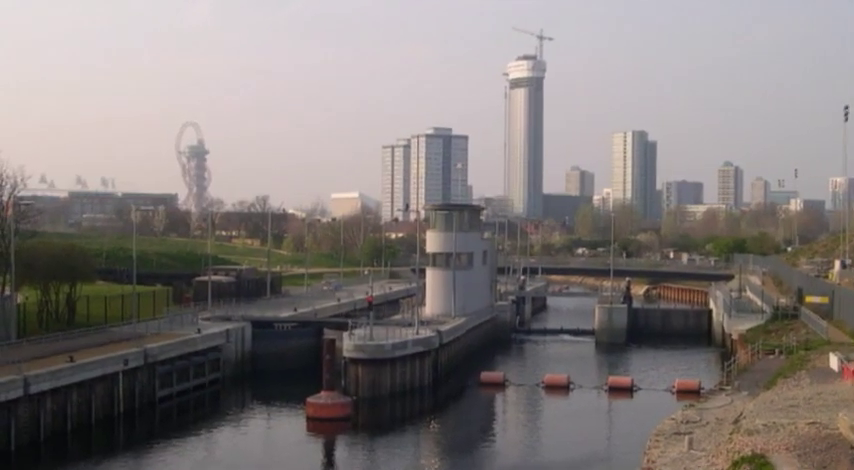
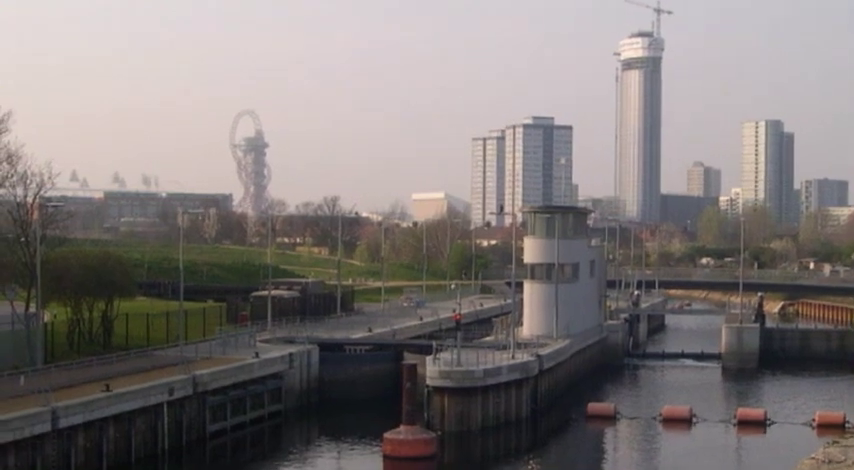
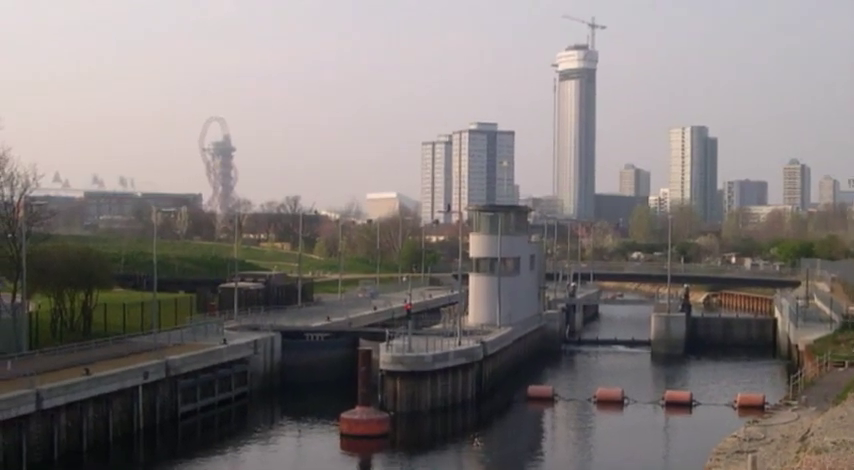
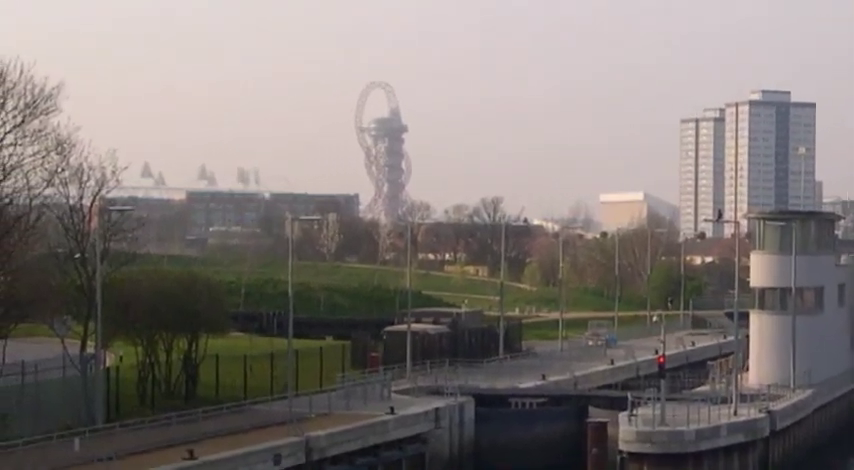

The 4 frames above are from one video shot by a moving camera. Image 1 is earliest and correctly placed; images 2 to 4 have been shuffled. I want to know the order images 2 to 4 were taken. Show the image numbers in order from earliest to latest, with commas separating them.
3, 2, 4
